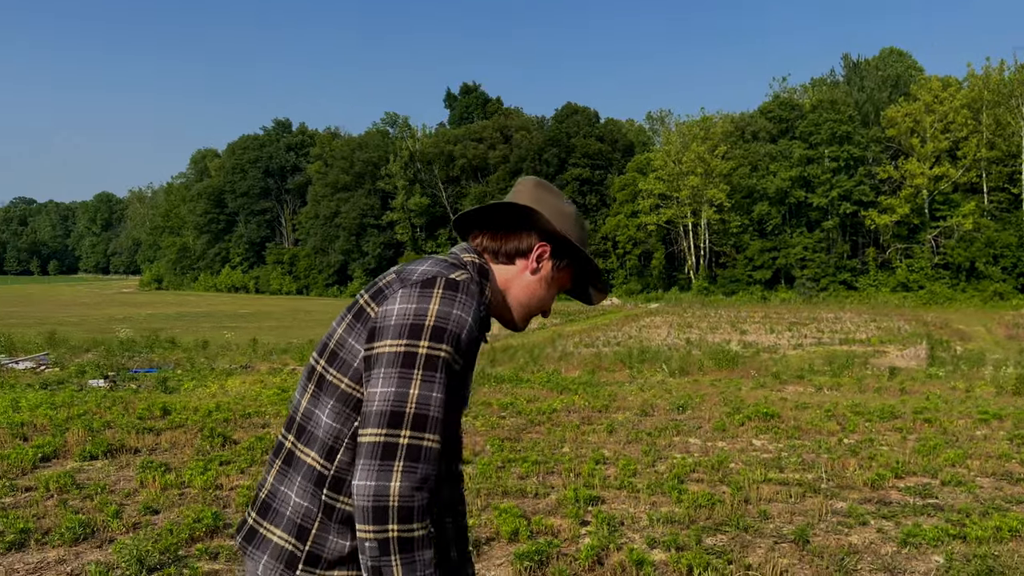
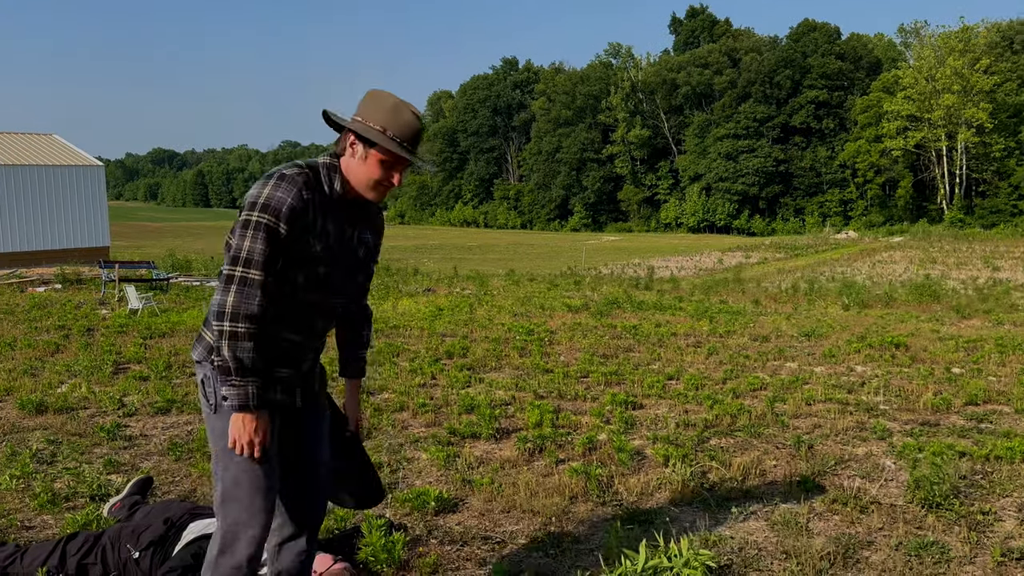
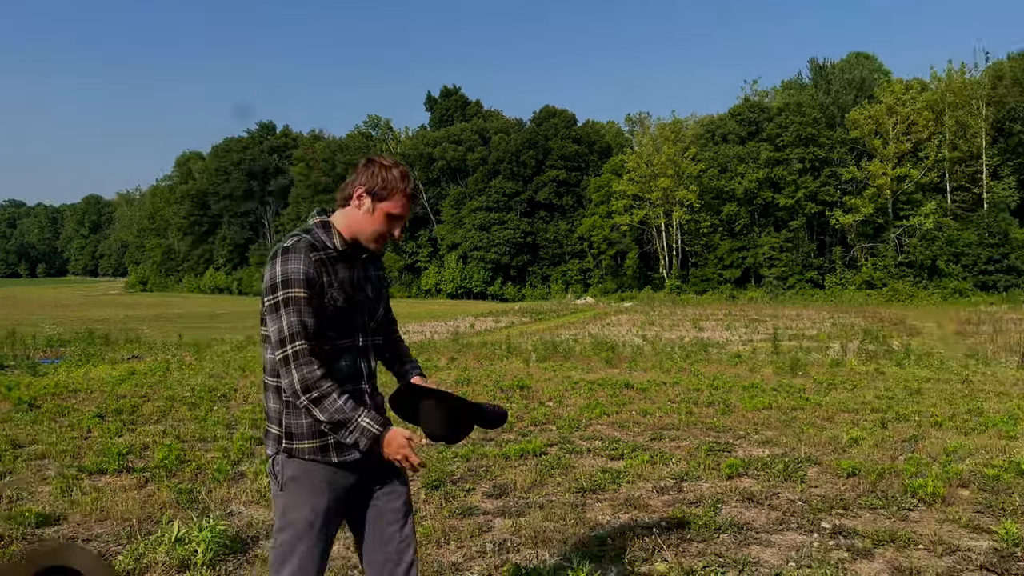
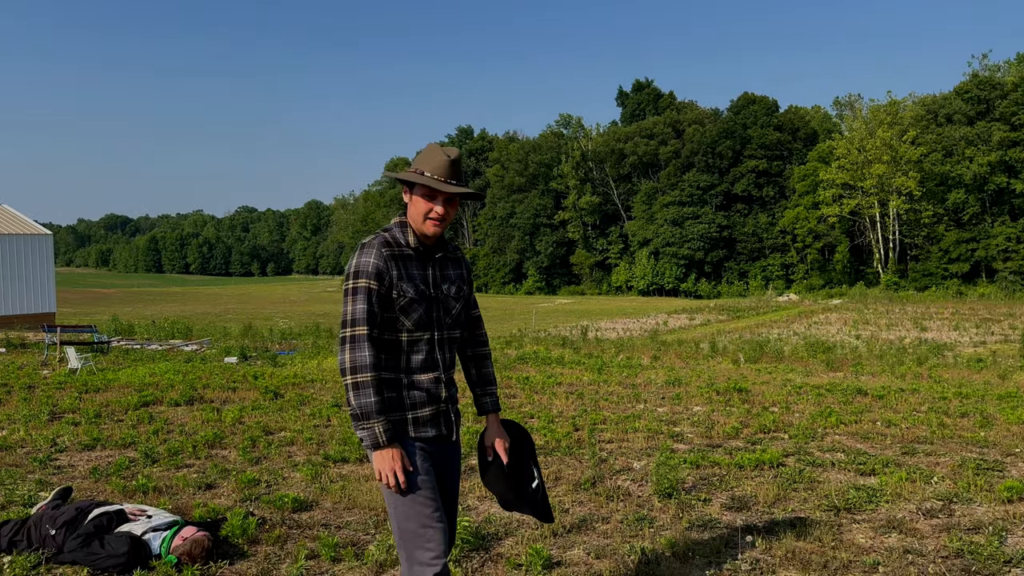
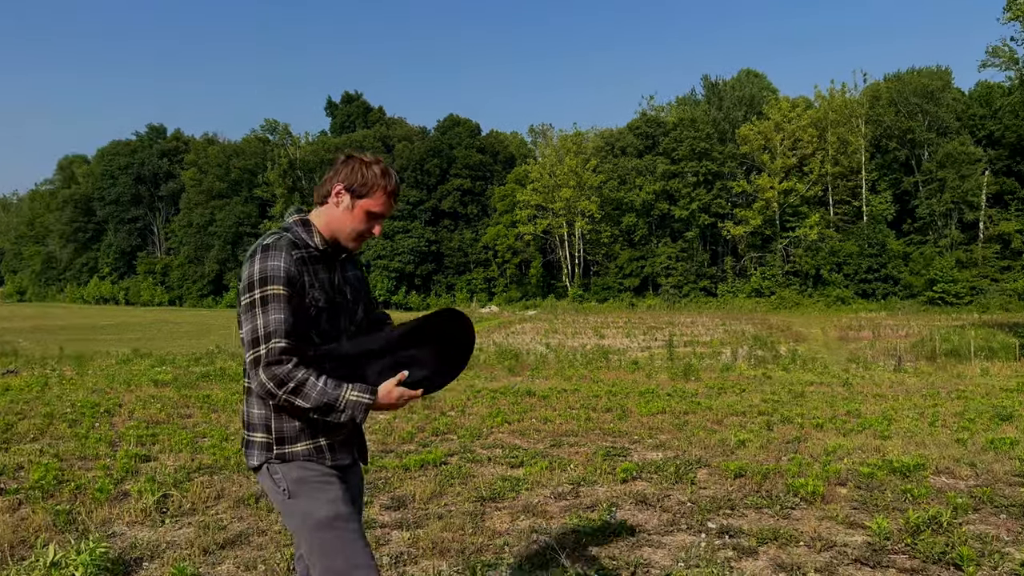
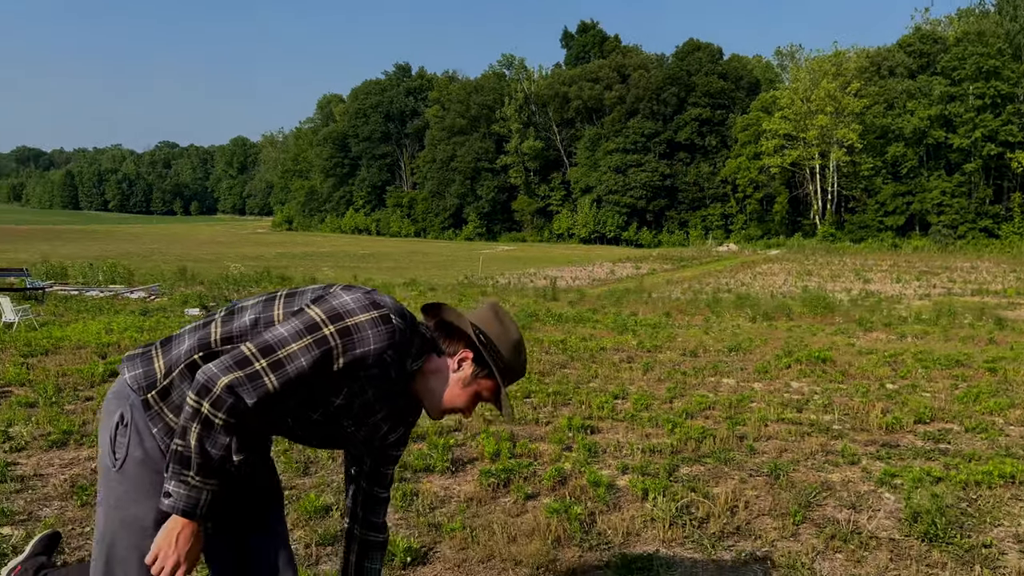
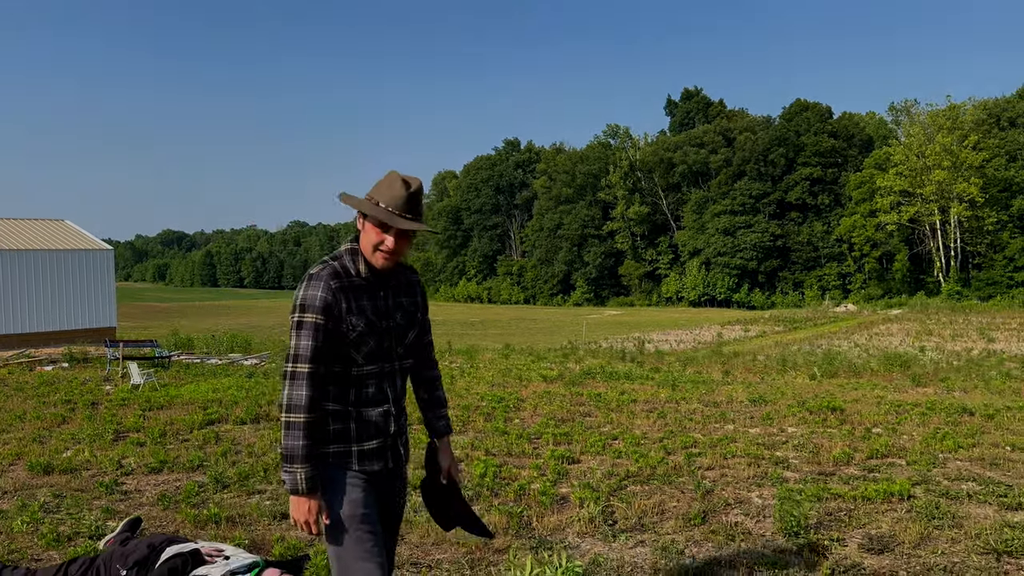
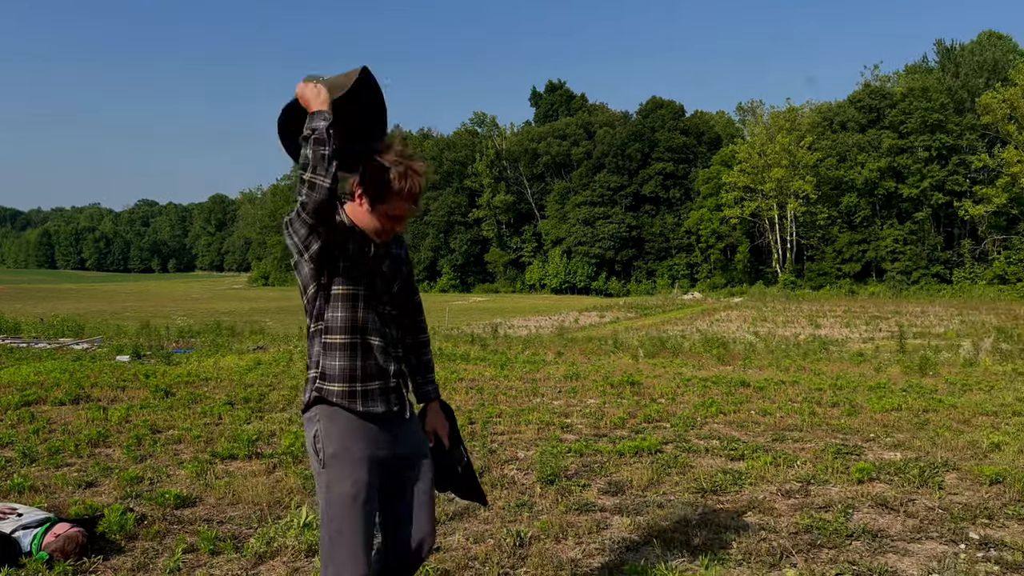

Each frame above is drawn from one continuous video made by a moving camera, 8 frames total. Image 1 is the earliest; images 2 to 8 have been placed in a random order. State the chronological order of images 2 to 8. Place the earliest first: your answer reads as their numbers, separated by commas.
6, 2, 7, 4, 8, 3, 5
